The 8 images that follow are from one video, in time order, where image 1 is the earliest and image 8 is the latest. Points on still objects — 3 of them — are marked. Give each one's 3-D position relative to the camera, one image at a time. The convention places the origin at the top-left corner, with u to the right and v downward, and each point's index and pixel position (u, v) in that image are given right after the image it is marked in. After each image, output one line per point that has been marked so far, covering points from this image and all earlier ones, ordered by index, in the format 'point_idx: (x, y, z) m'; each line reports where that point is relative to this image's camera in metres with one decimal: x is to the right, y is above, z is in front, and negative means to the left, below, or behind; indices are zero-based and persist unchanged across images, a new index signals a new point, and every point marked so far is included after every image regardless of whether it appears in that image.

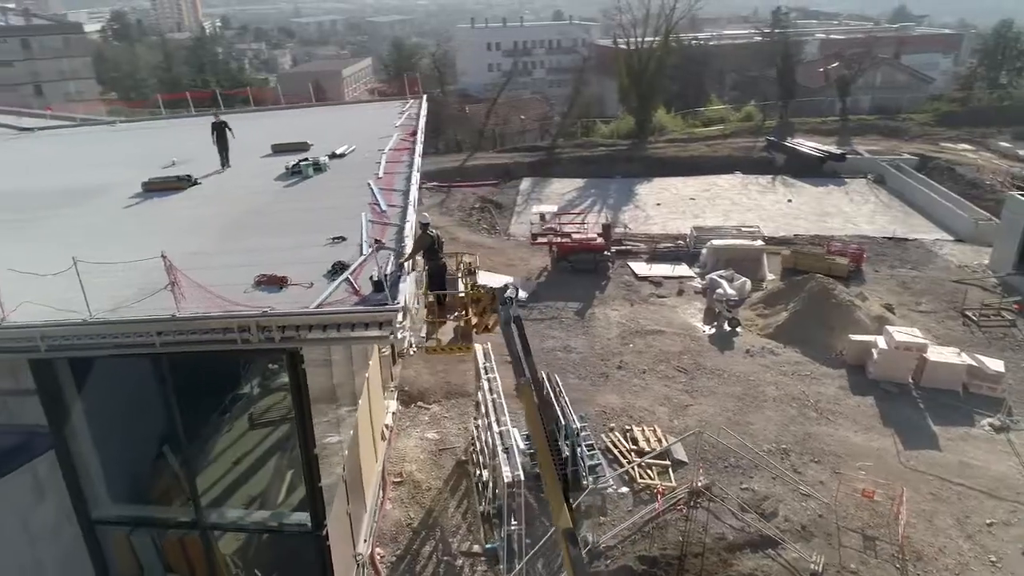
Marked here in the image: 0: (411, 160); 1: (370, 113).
0: (-2.0, +2.5, +14.2) m
1: (-3.8, +4.7, +19.6) m
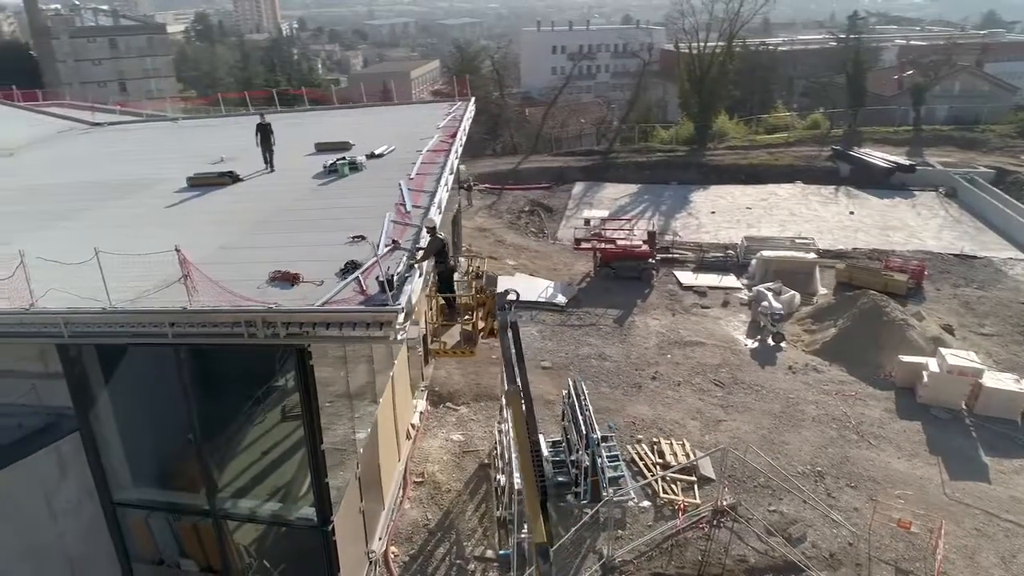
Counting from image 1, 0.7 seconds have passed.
0: (-1.3, +2.5, +14.3) m
1: (-2.6, +4.7, +19.8) m
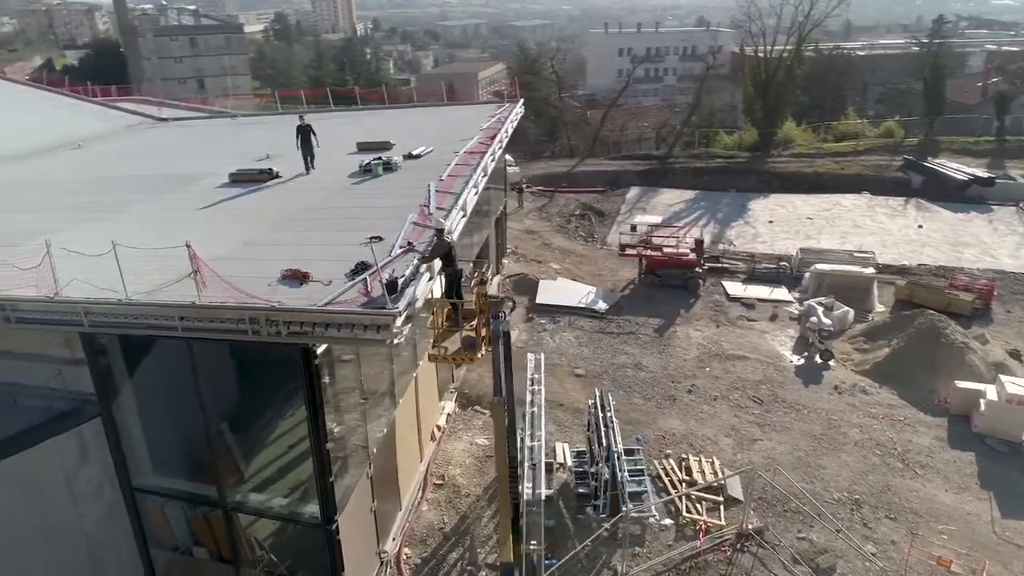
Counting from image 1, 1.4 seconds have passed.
0: (-0.7, +2.5, +14.2) m
1: (-1.4, +4.7, +19.8) m
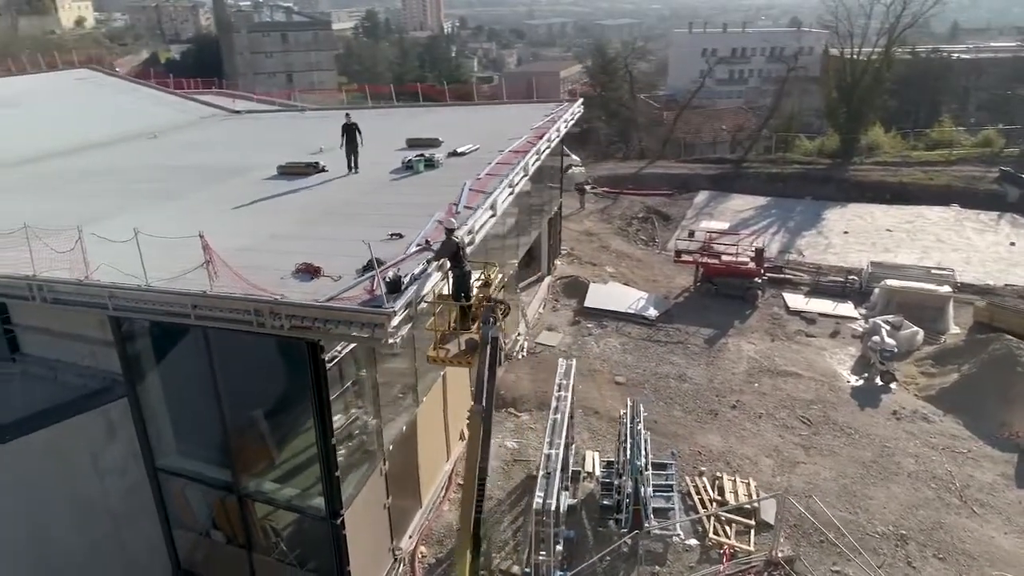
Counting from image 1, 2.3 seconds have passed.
0: (+0.1, +2.4, +14.0) m
1: (+0.1, +4.7, +19.6) m
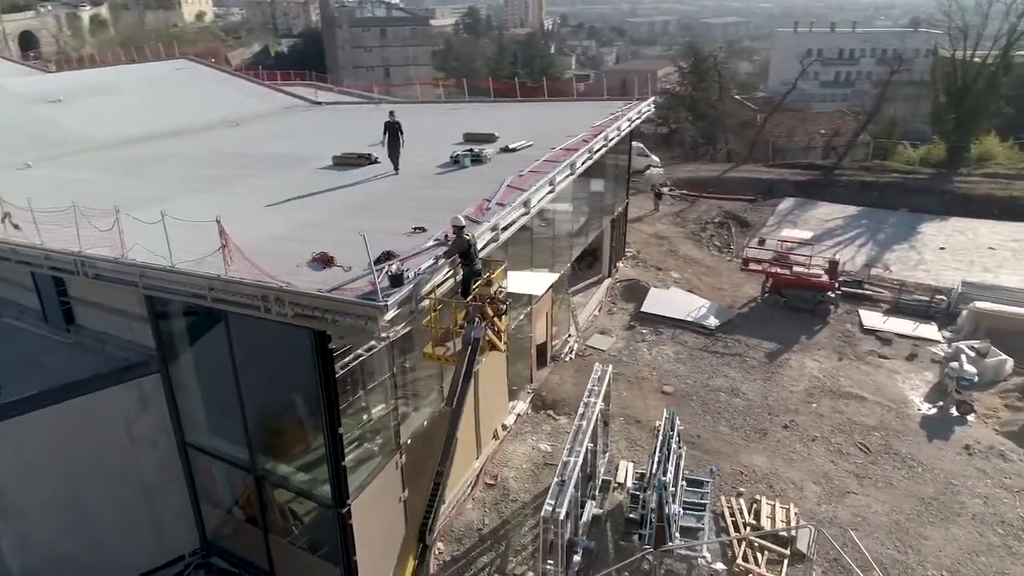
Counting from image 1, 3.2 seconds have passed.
0: (+1.0, +2.4, +13.7) m
1: (+1.9, +4.7, +19.2) m
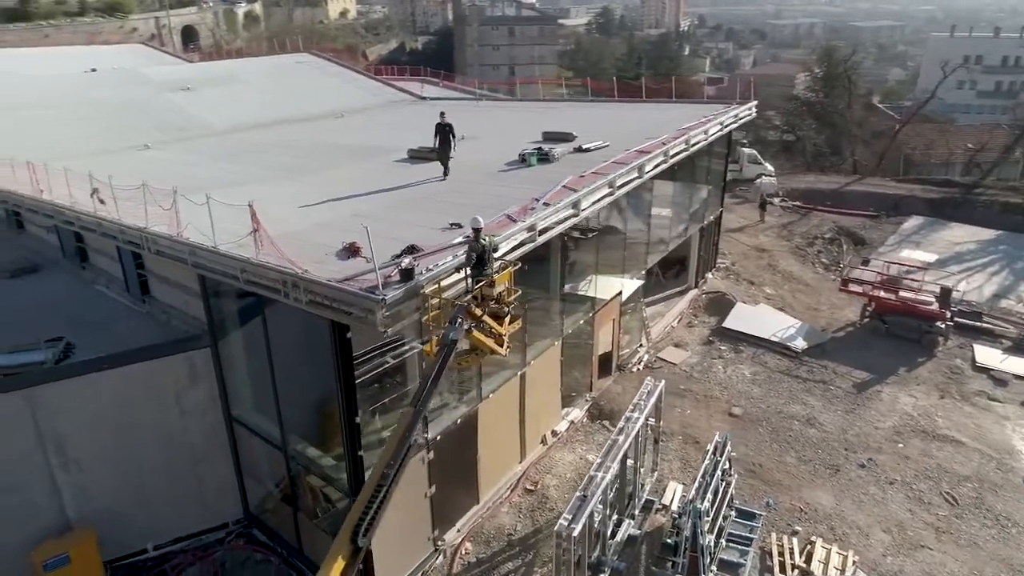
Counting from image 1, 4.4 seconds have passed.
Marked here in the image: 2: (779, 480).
0: (+2.2, +2.3, +13.1) m
1: (+4.1, +4.4, +18.4) m
2: (+4.9, -3.5, +13.3) m
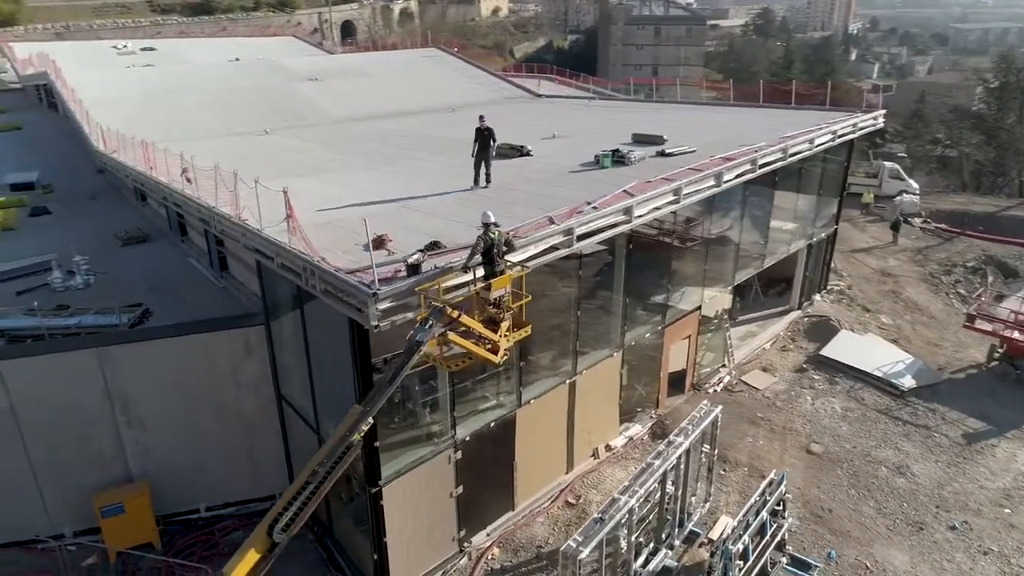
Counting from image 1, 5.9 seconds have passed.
0: (+3.4, +2.0, +12.2) m
1: (+6.4, +3.9, +17.1) m
2: (+5.6, -4.0, +11.9) m
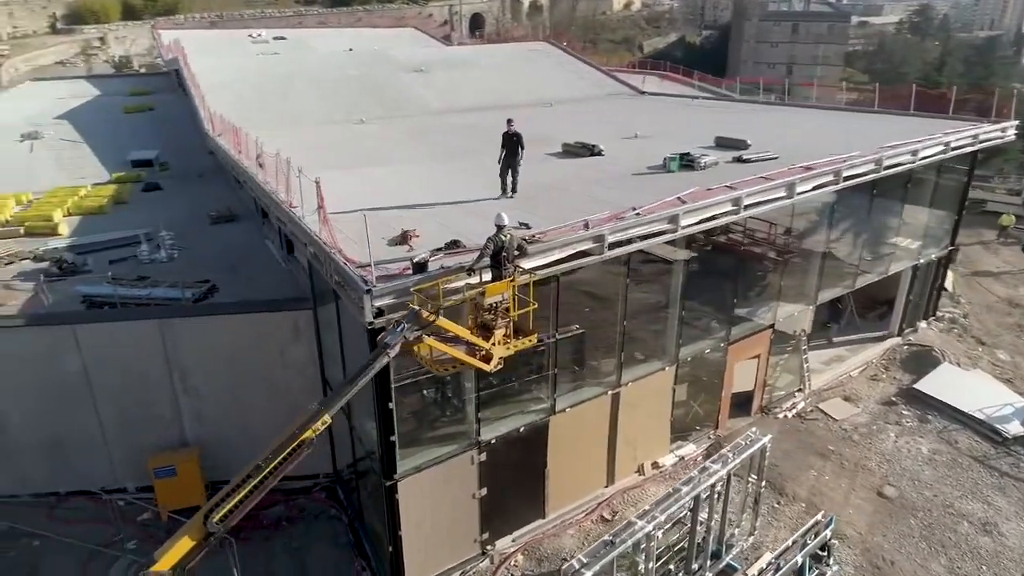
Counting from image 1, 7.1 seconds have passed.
0: (+4.3, +1.7, +11.3) m
1: (+8.2, +3.4, +15.6) m
2: (+6.0, -4.5, +10.7) m
